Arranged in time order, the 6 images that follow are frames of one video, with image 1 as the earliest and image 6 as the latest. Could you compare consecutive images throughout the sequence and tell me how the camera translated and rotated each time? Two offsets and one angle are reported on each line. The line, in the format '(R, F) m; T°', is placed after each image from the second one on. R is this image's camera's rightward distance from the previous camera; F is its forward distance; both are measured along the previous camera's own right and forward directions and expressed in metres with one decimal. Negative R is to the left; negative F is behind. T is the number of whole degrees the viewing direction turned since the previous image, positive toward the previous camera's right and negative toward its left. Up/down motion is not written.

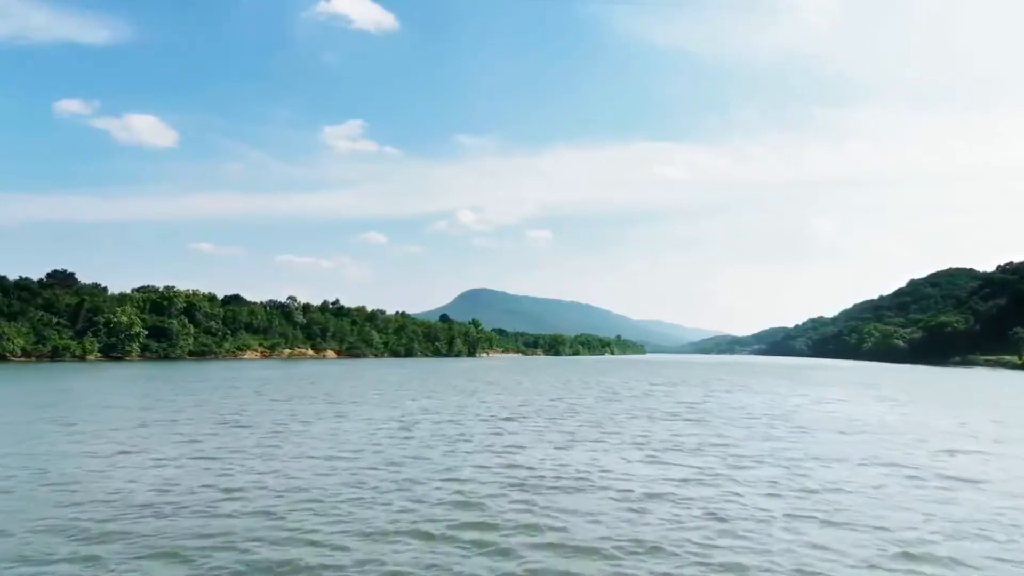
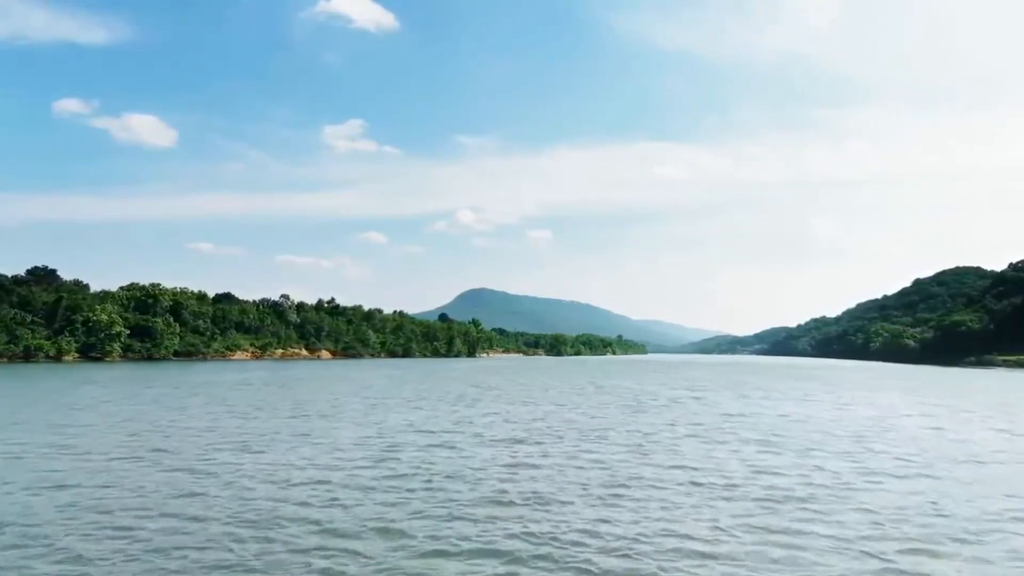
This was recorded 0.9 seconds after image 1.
(-0.4, +8.9) m; 0°
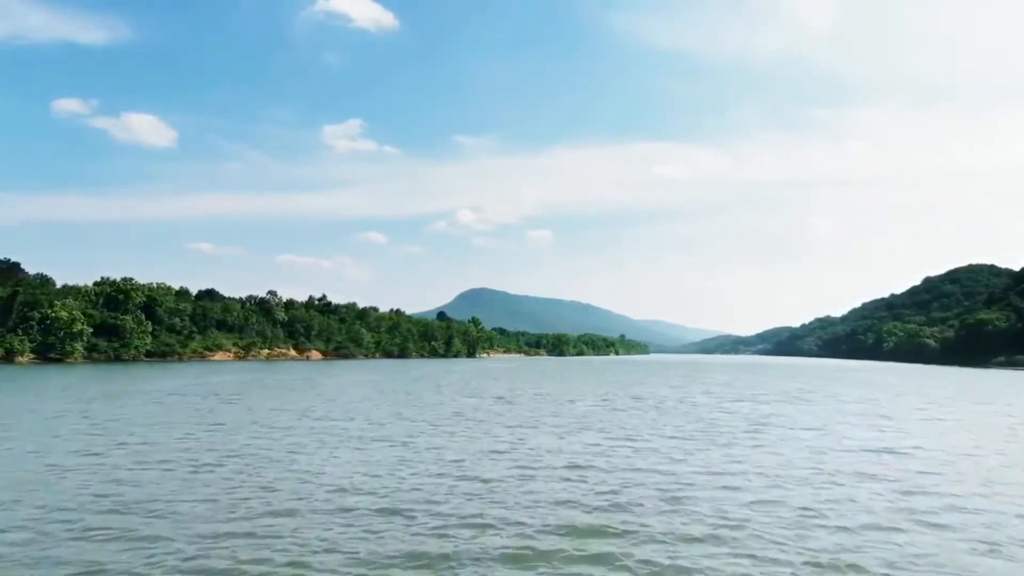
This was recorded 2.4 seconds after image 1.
(-0.8, +15.2) m; 0°
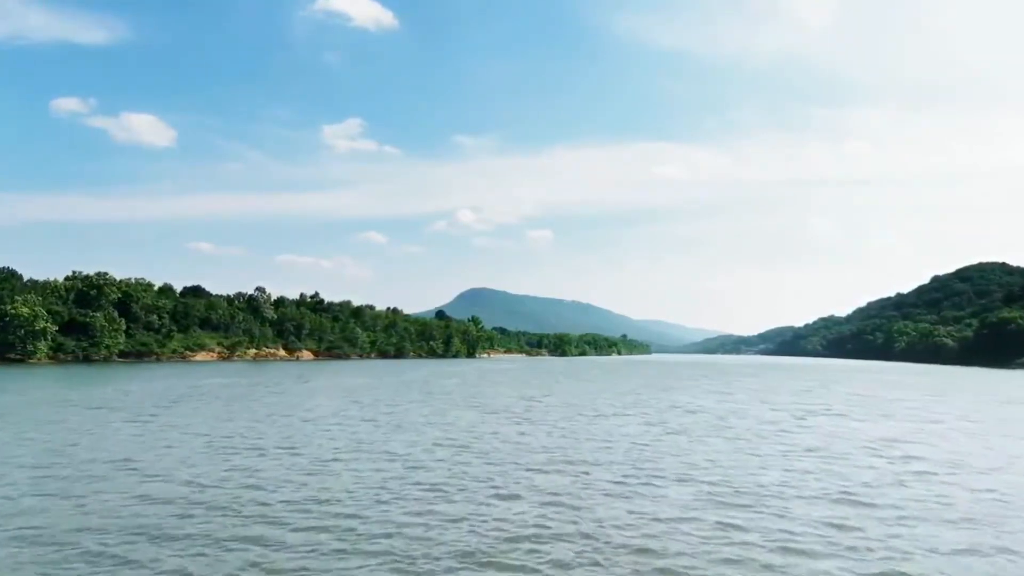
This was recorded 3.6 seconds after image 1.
(-0.7, +12.3) m; 0°
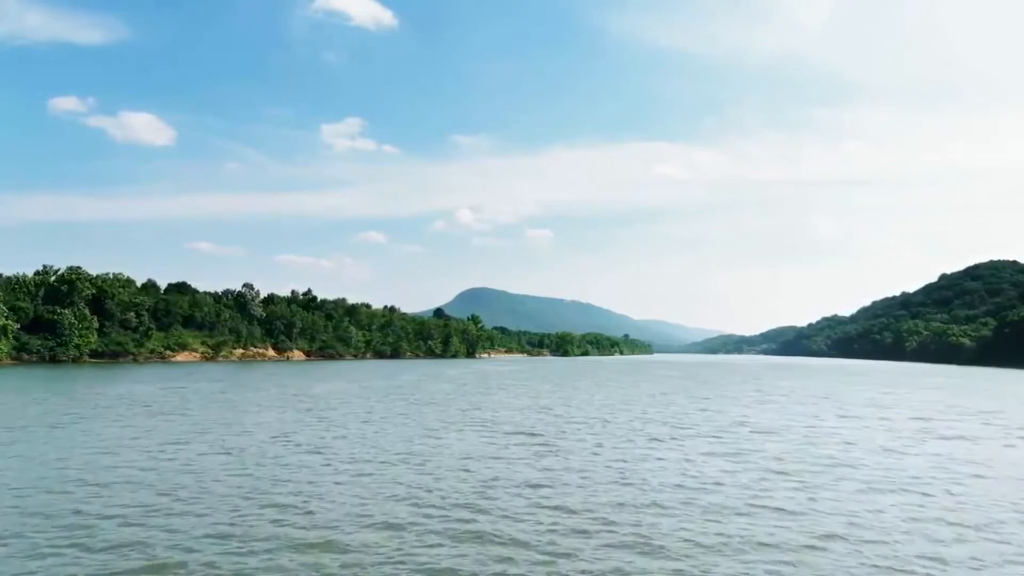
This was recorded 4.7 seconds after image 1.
(-0.6, +11.1) m; 0°
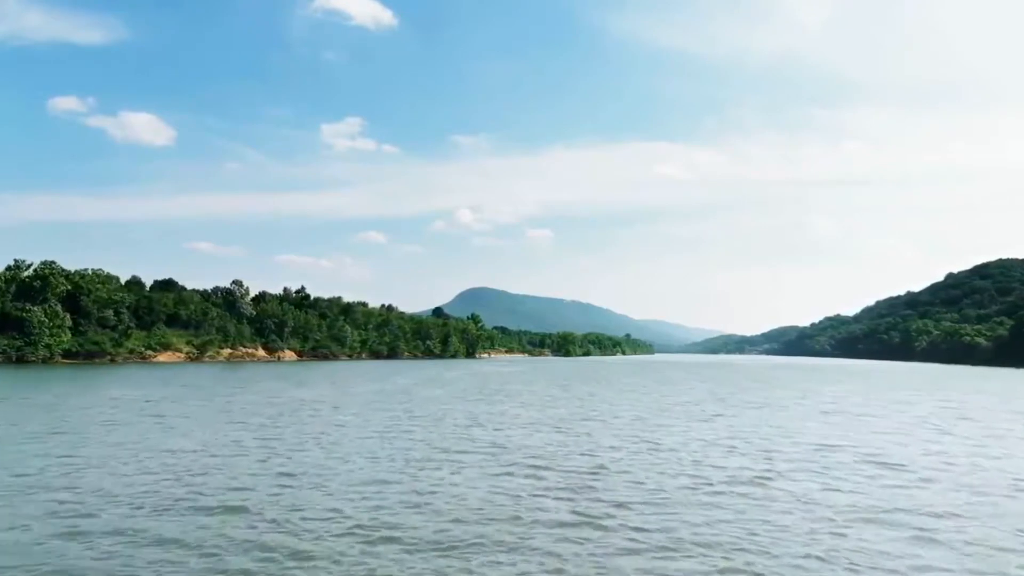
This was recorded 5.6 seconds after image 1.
(-0.5, +9.3) m; 0°
